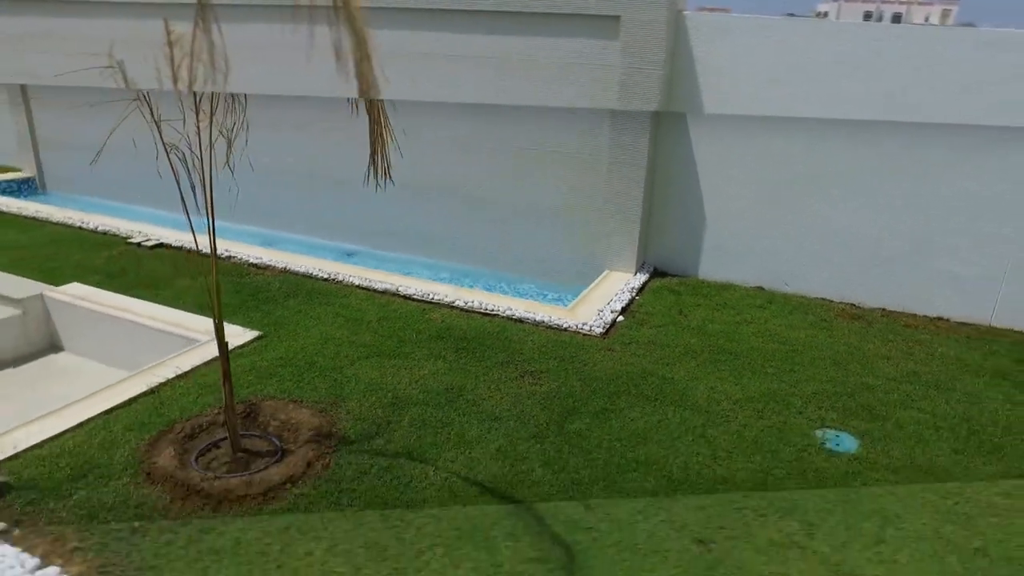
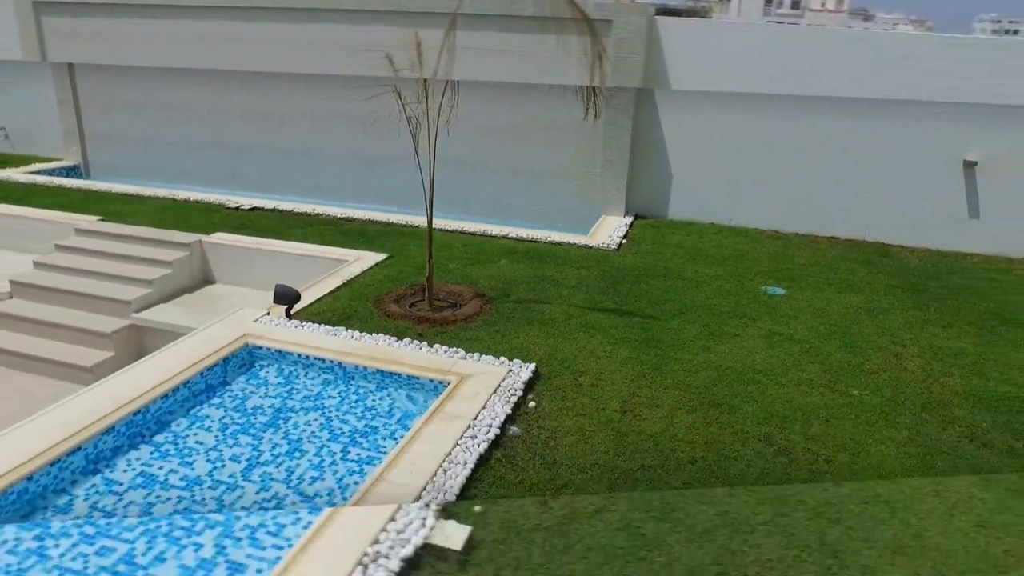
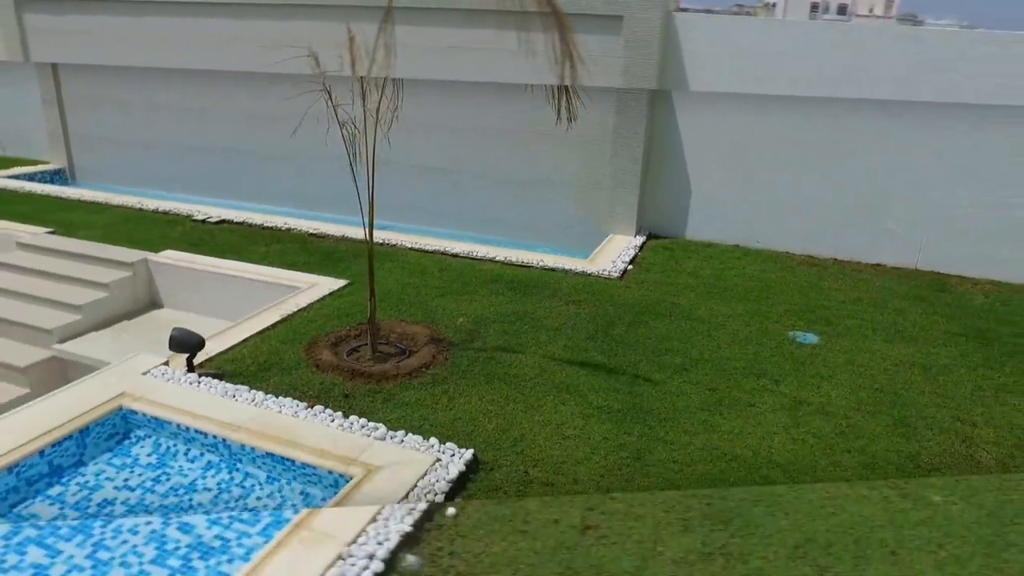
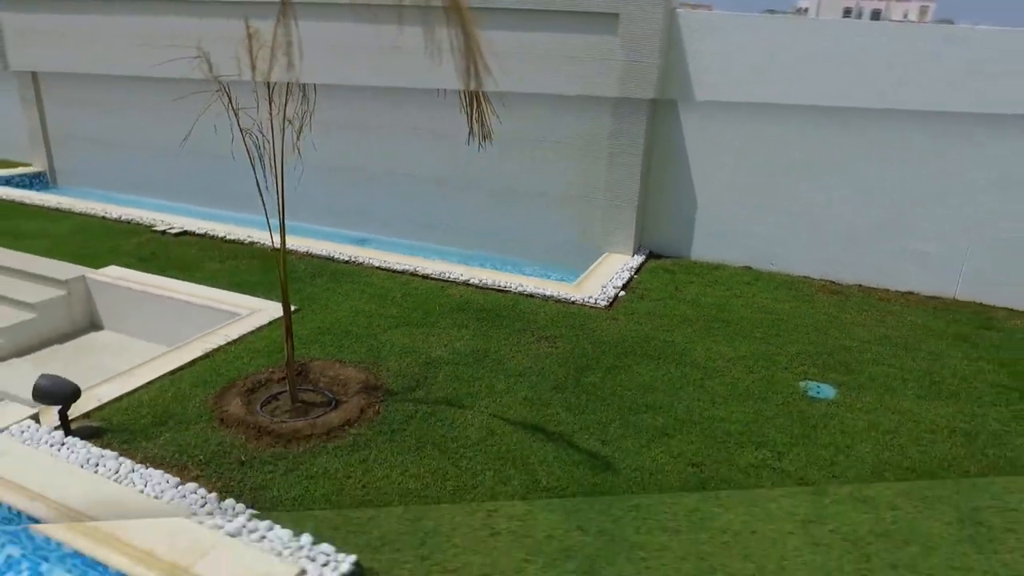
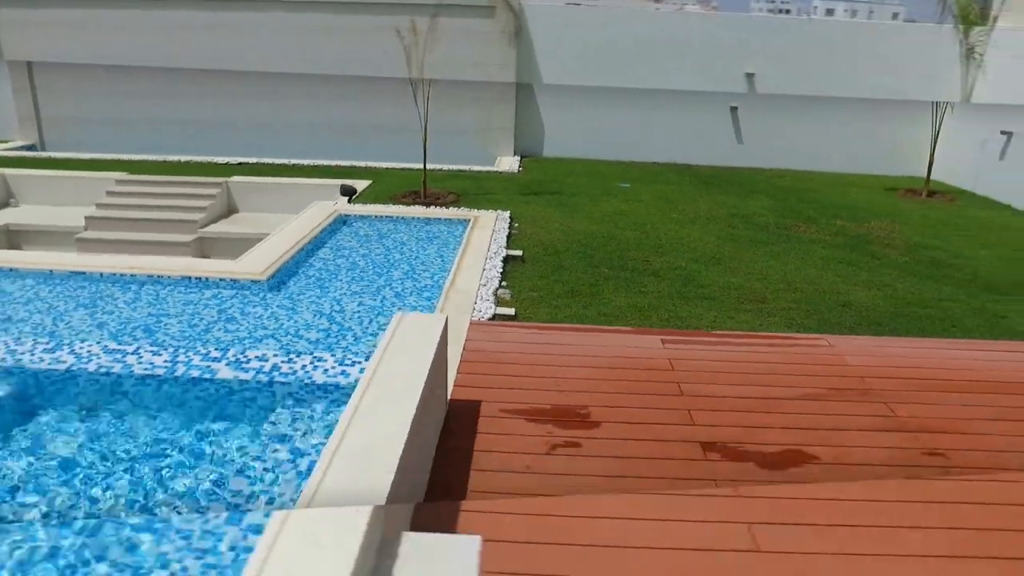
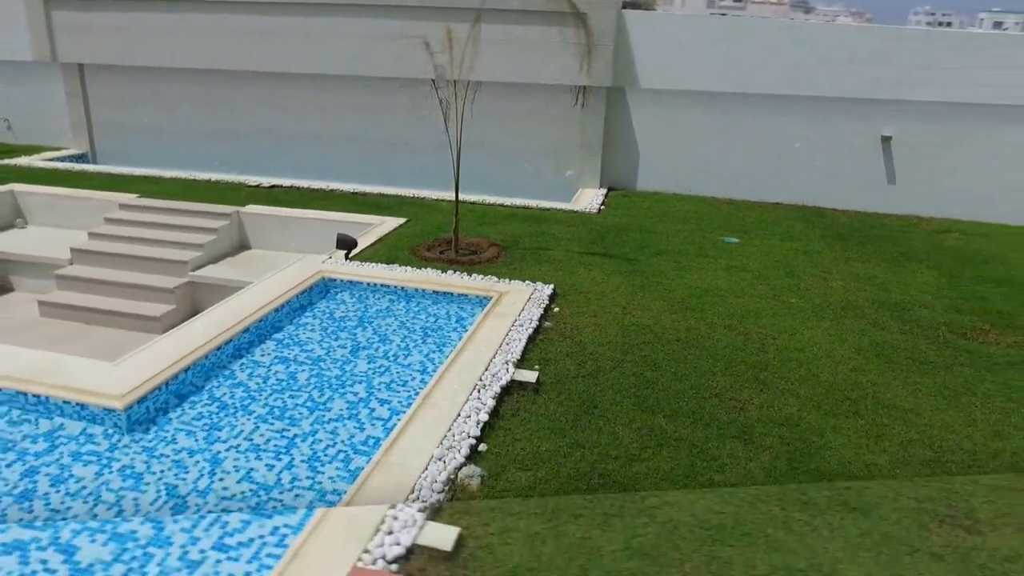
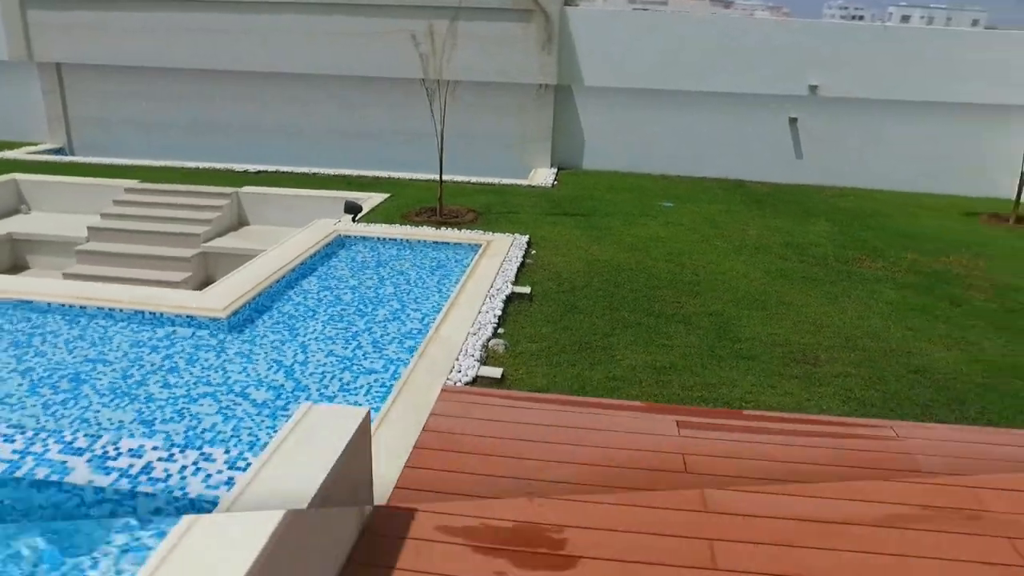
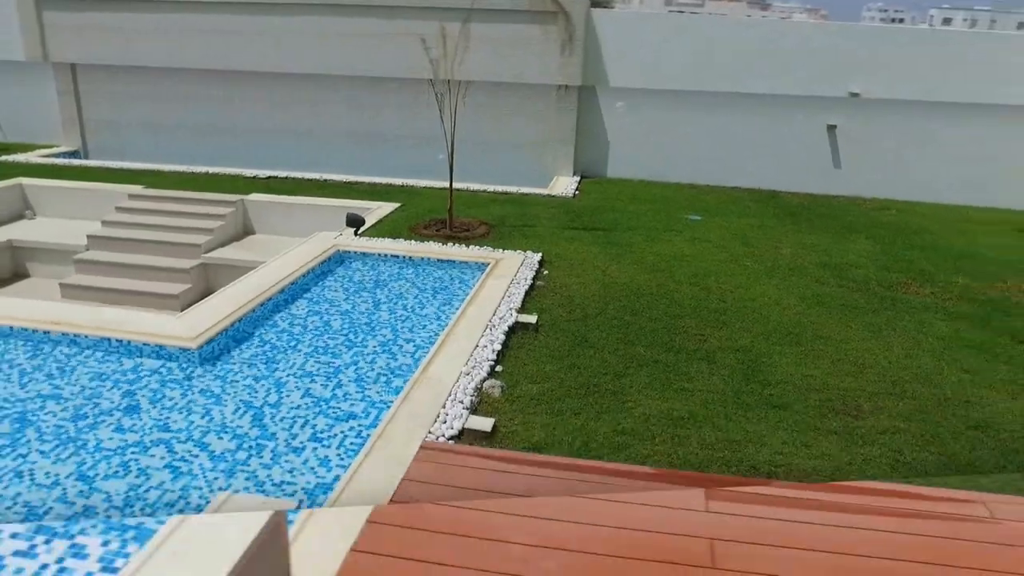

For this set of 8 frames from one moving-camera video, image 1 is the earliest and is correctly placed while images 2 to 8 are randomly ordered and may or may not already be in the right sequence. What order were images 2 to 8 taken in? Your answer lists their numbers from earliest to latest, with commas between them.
4, 3, 2, 6, 8, 7, 5
